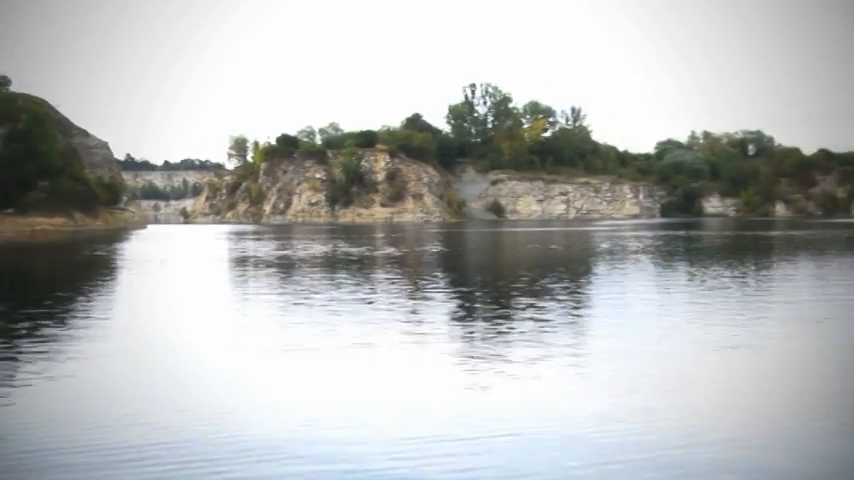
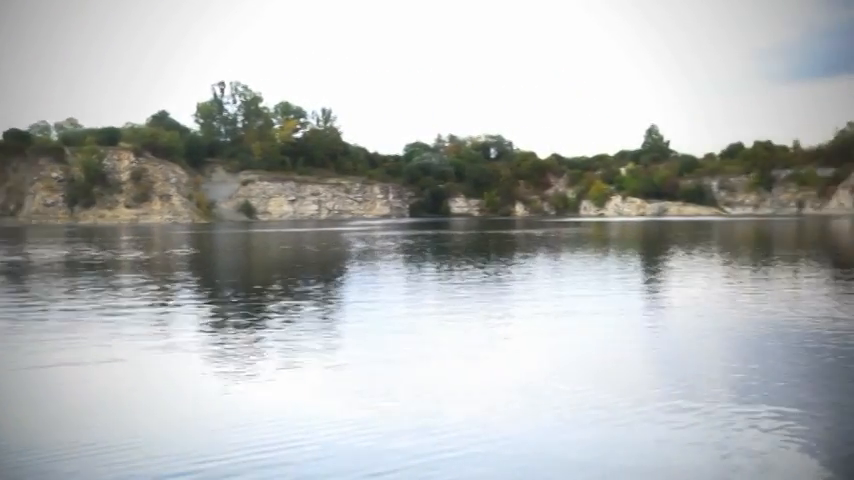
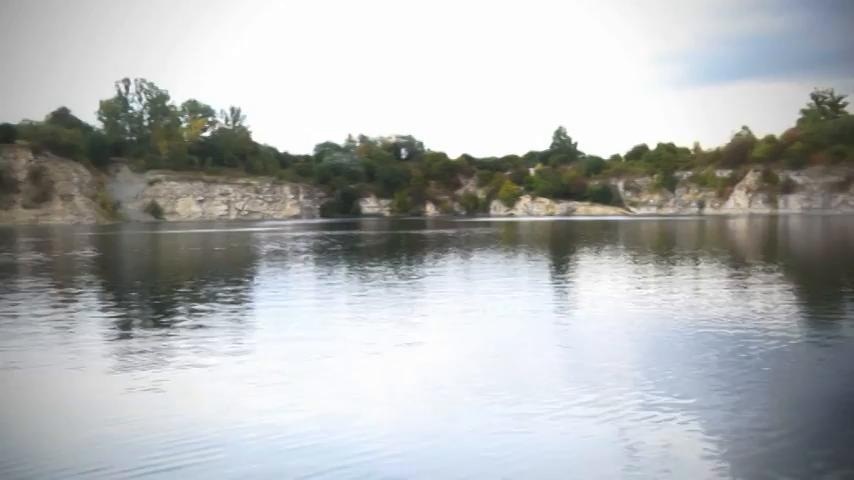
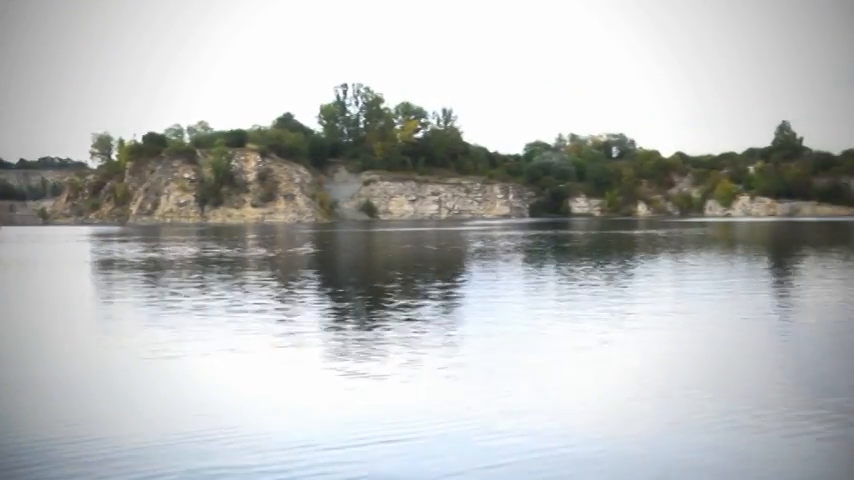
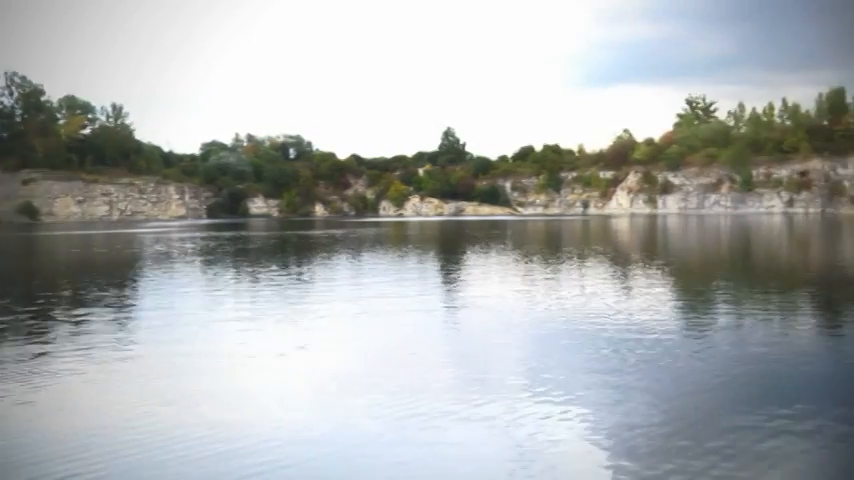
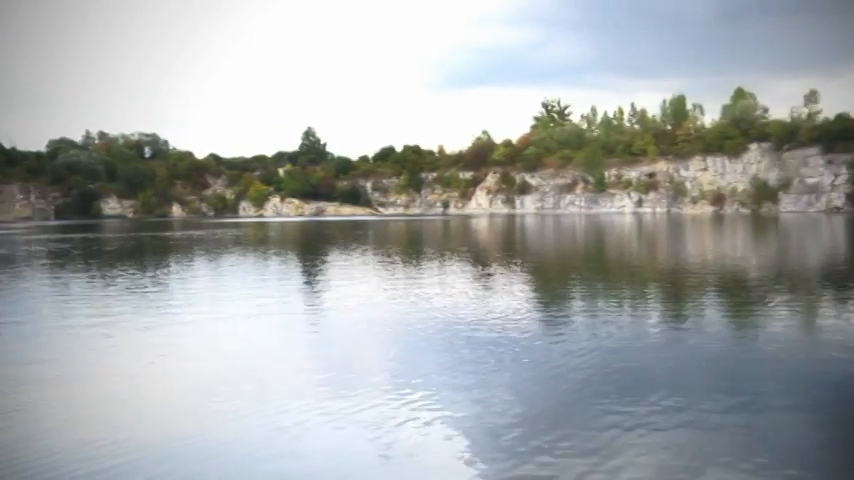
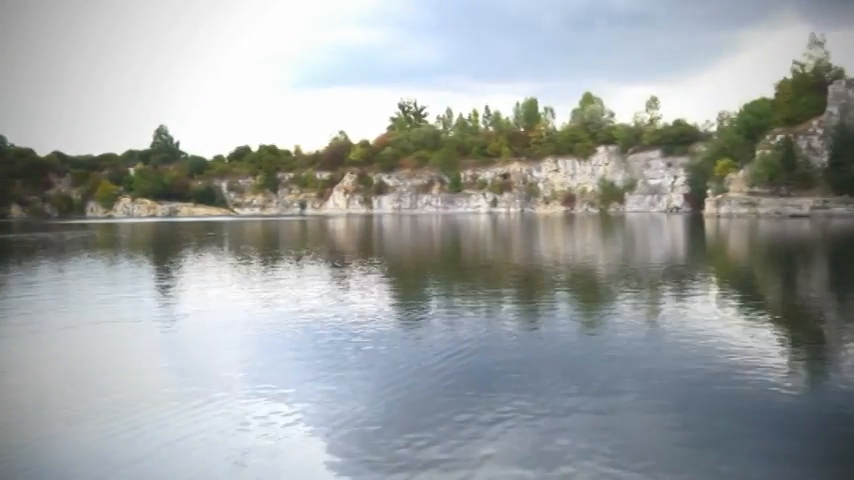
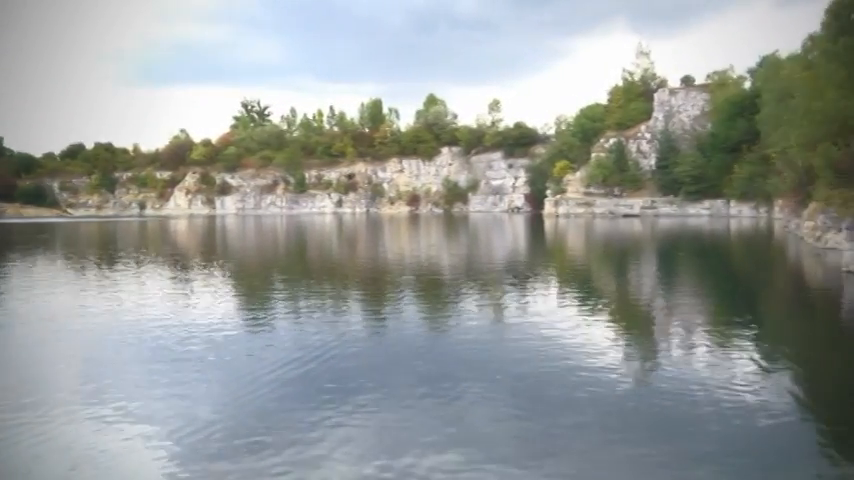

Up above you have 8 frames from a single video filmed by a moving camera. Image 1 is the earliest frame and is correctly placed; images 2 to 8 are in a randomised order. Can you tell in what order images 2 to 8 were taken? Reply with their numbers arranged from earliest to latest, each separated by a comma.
4, 2, 3, 5, 6, 7, 8
